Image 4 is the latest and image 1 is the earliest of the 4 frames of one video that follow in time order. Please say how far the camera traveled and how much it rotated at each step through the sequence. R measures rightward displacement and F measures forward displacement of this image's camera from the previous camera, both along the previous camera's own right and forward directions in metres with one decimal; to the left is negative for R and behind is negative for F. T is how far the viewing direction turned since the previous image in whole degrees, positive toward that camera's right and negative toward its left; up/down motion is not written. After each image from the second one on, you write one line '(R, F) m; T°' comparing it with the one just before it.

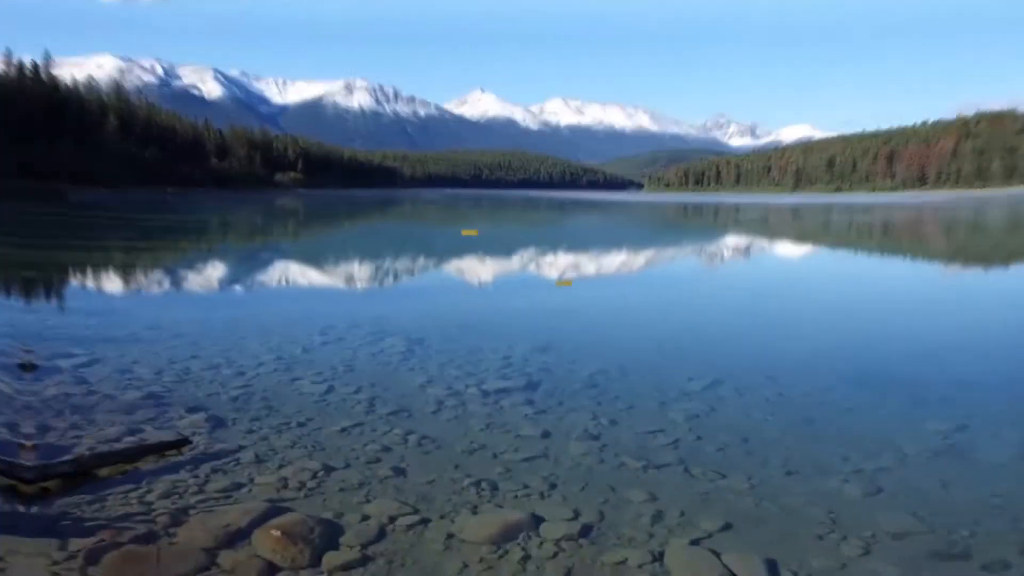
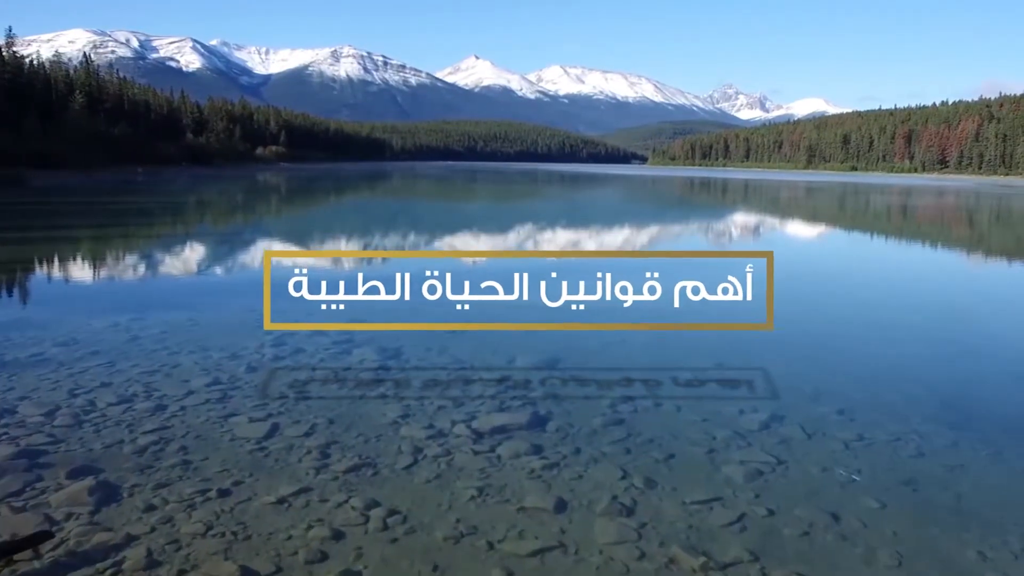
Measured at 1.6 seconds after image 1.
(-0.1, +2.8) m; +1°
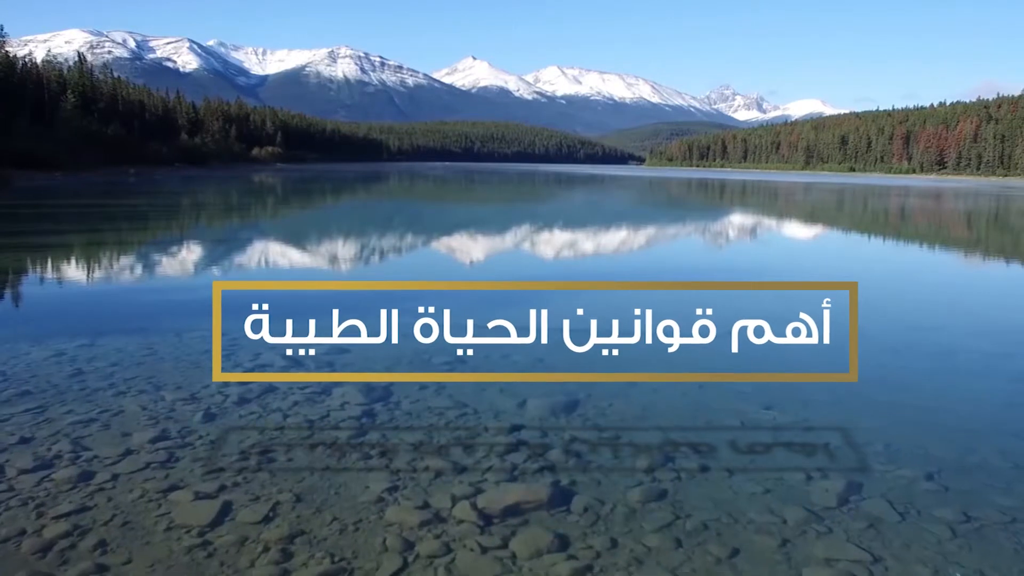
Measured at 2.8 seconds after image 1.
(-0.3, +1.8) m; 0°
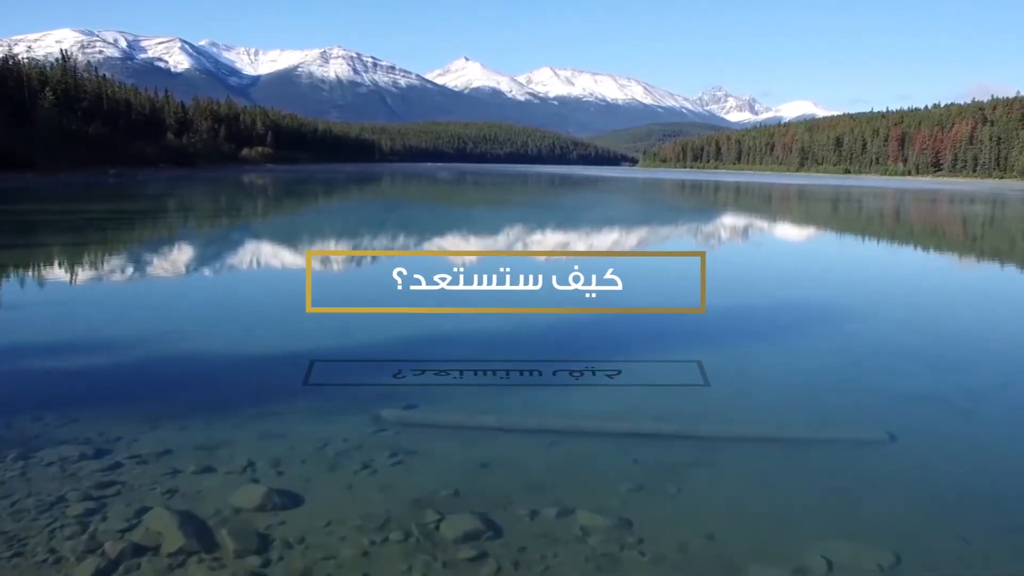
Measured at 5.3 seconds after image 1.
(-1.5, +5.0) m; +1°
